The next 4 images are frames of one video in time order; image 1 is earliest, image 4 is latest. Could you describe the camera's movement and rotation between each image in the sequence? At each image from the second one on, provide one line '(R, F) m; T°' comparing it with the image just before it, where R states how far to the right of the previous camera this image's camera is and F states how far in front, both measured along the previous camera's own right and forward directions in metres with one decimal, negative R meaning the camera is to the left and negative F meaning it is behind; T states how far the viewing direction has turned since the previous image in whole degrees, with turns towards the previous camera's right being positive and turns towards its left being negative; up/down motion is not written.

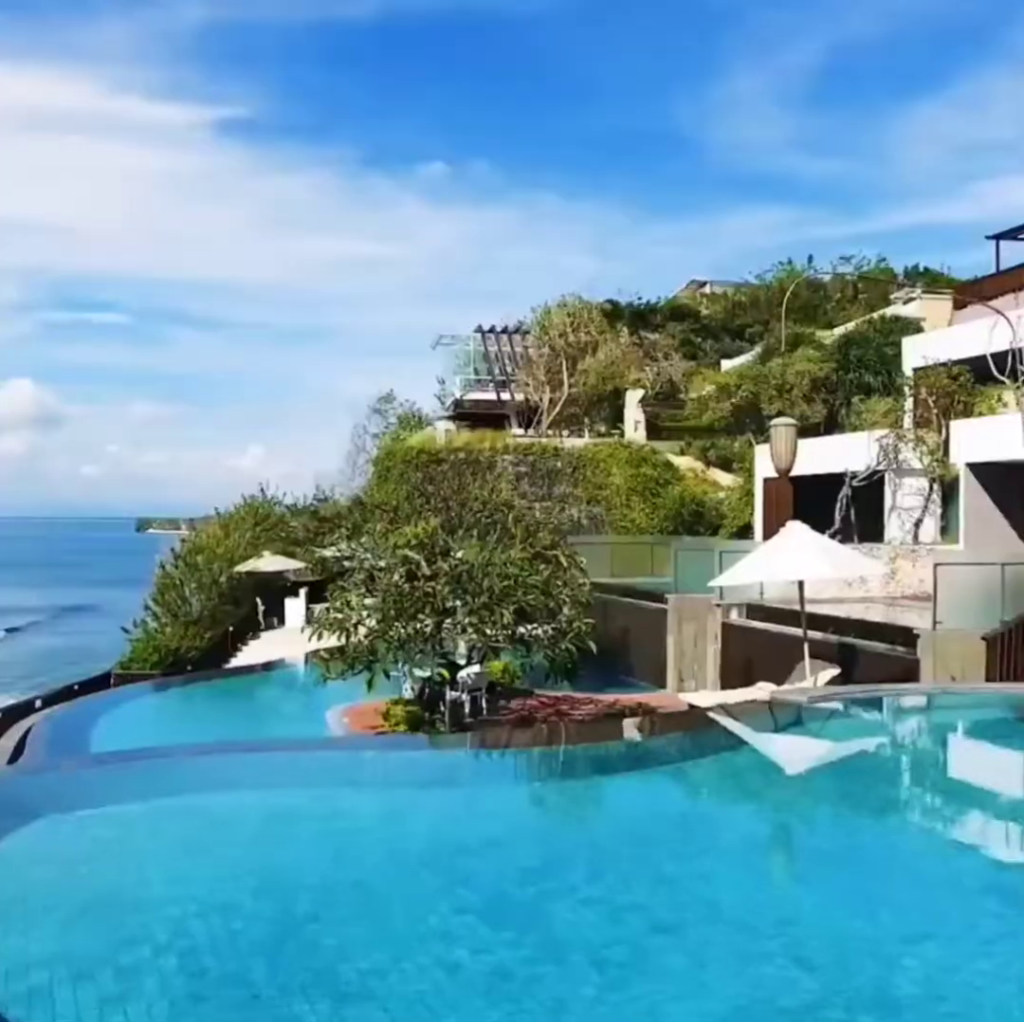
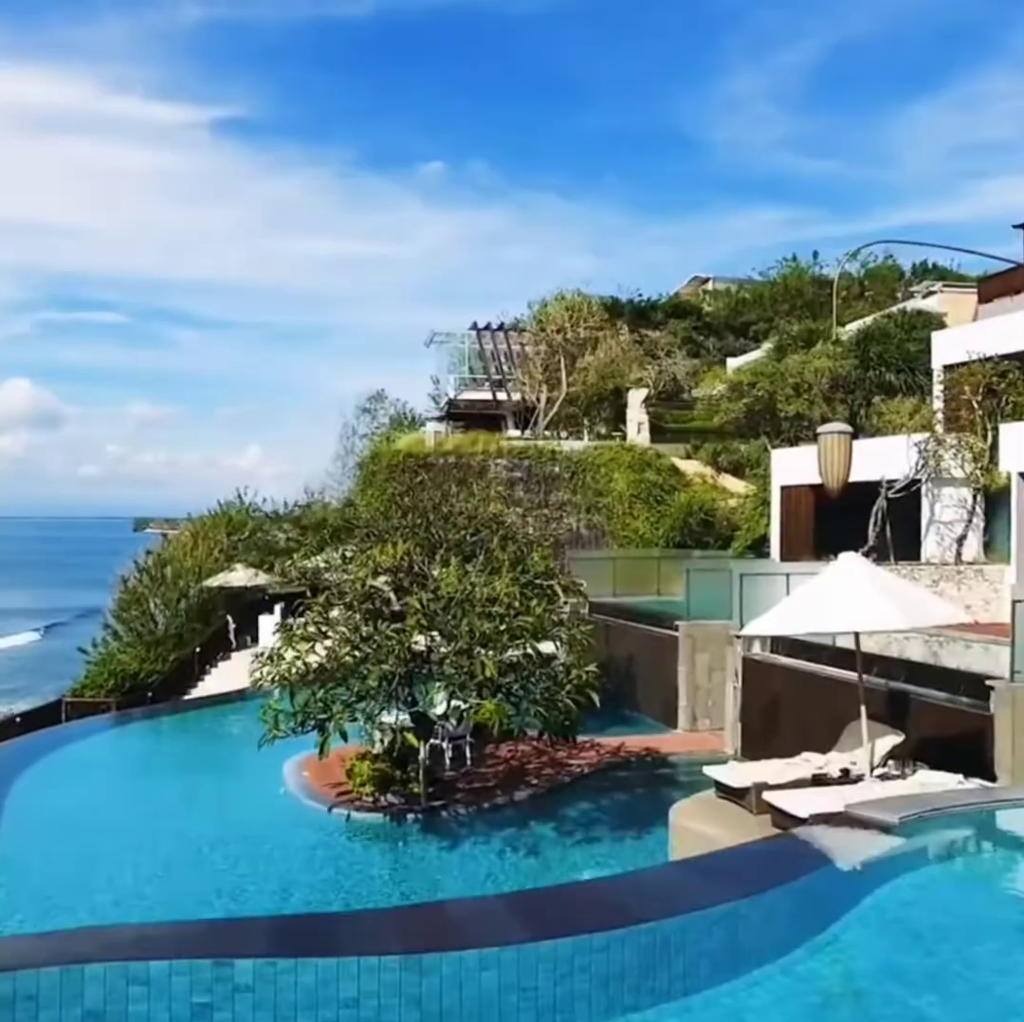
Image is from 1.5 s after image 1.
(+0.1, +2.0) m; 0°
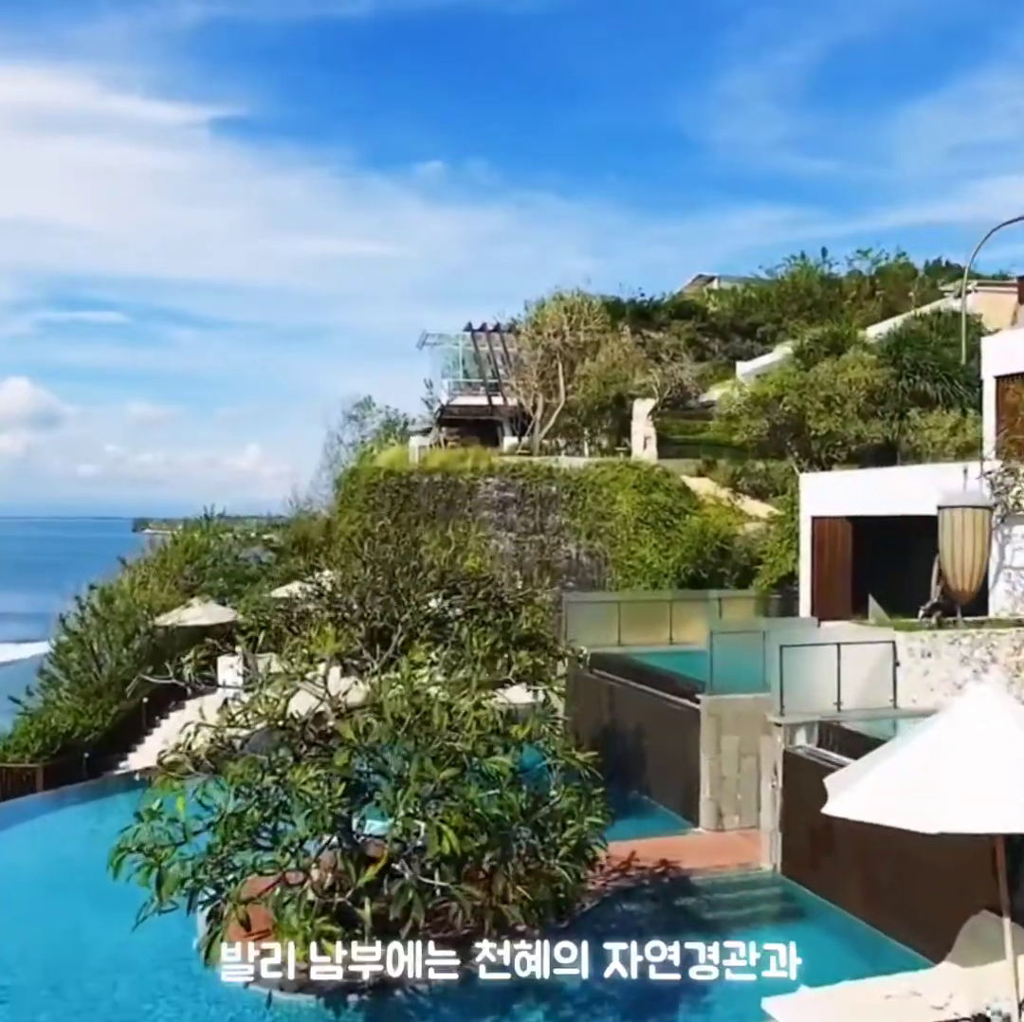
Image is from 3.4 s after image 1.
(+0.2, +2.7) m; 0°
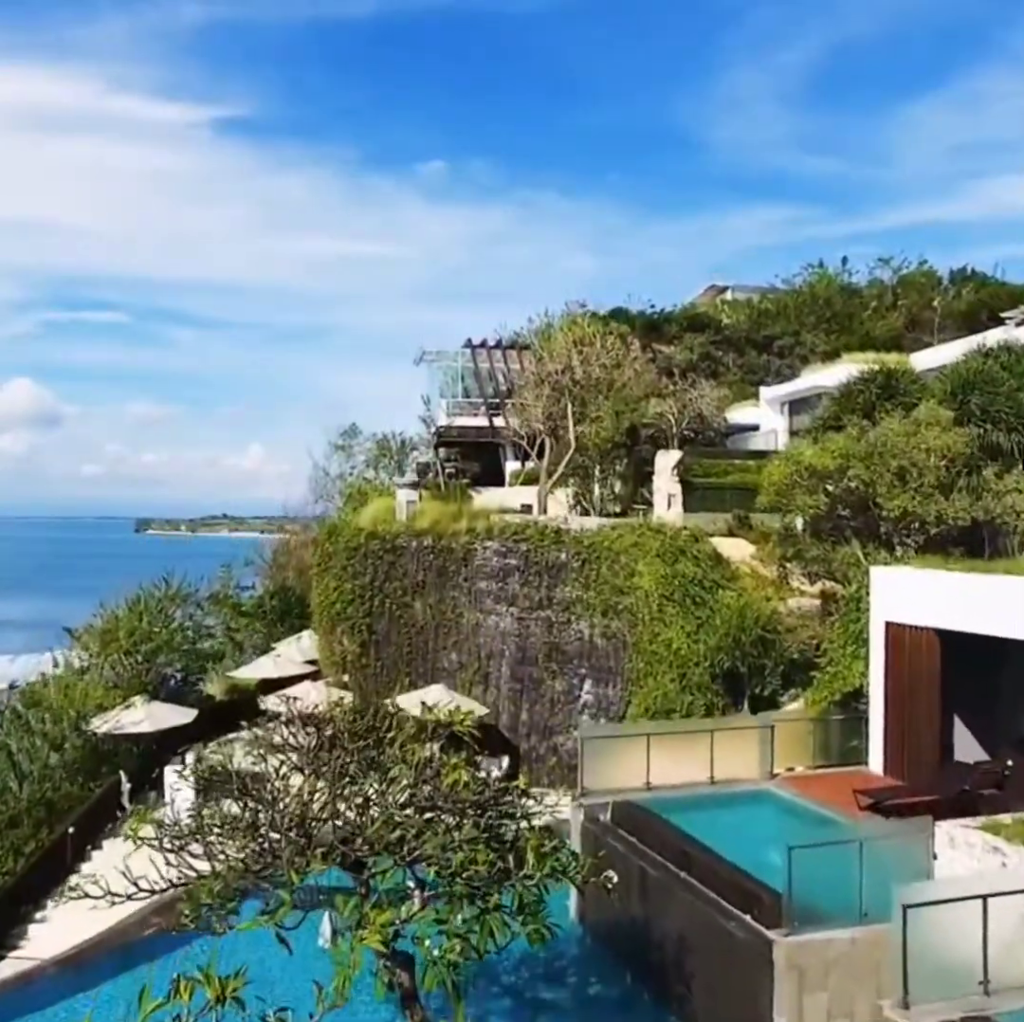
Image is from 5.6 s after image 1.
(0.0, +3.4) m; 0°
